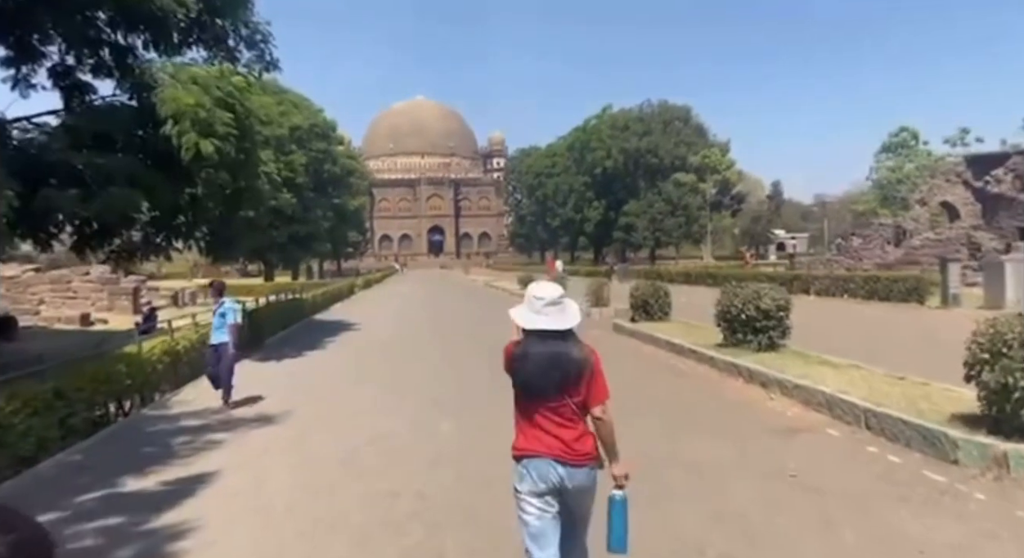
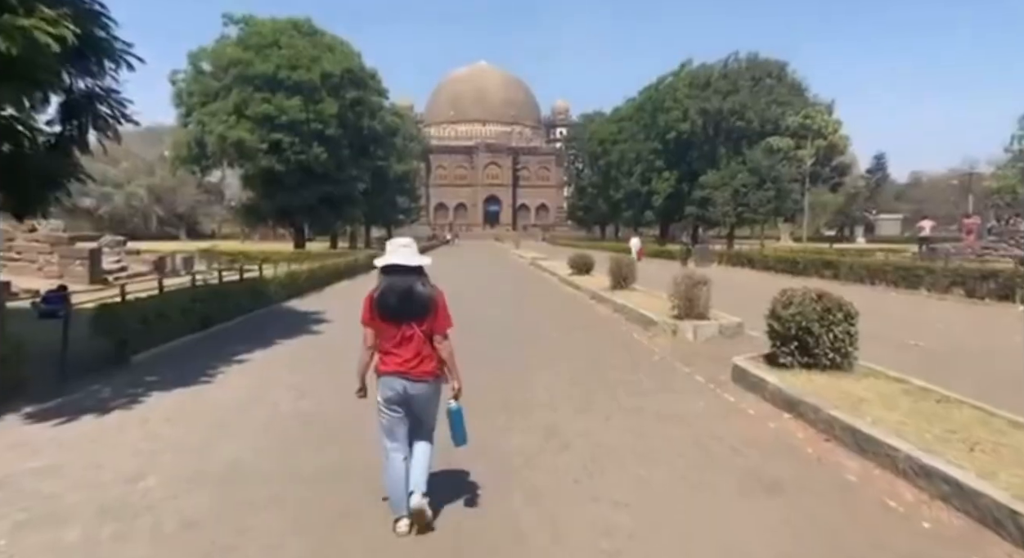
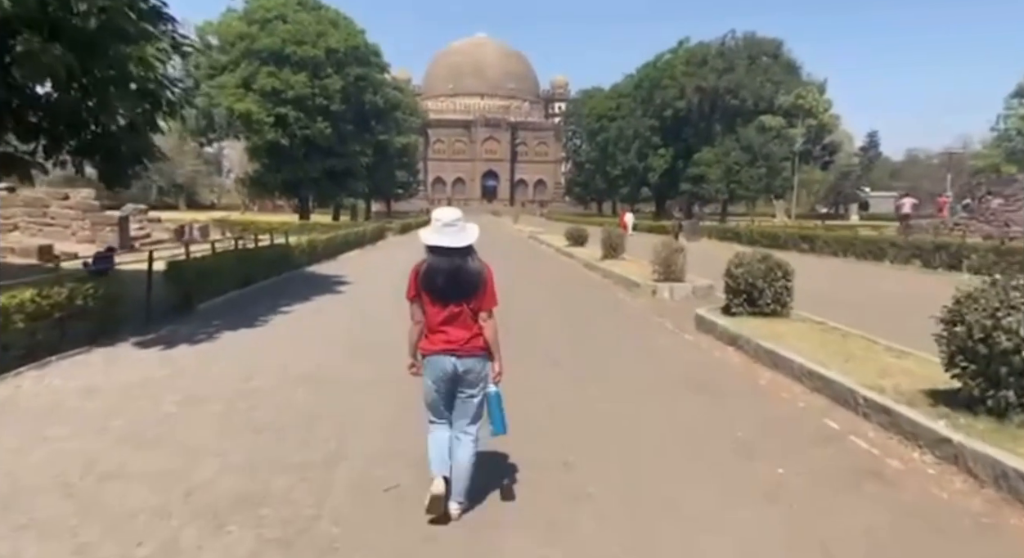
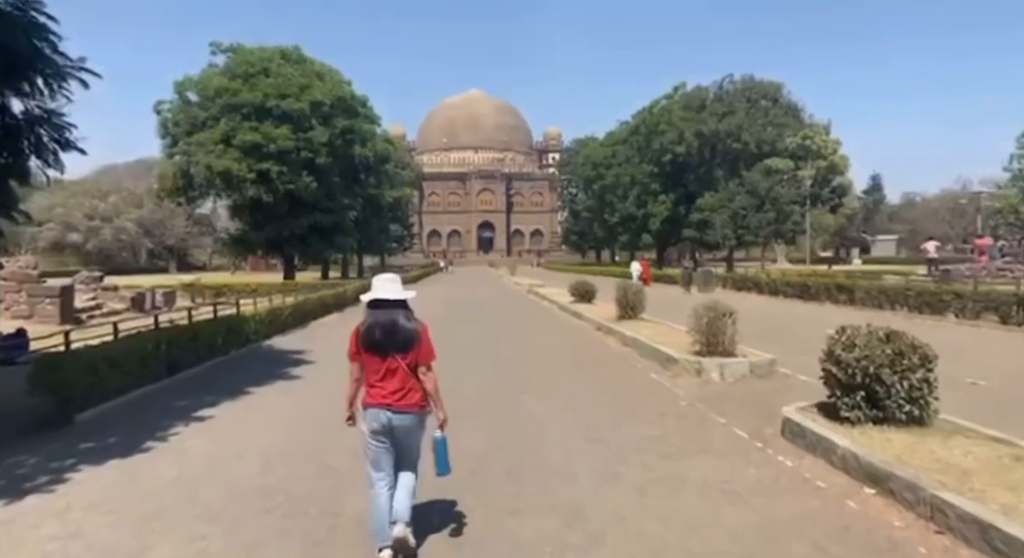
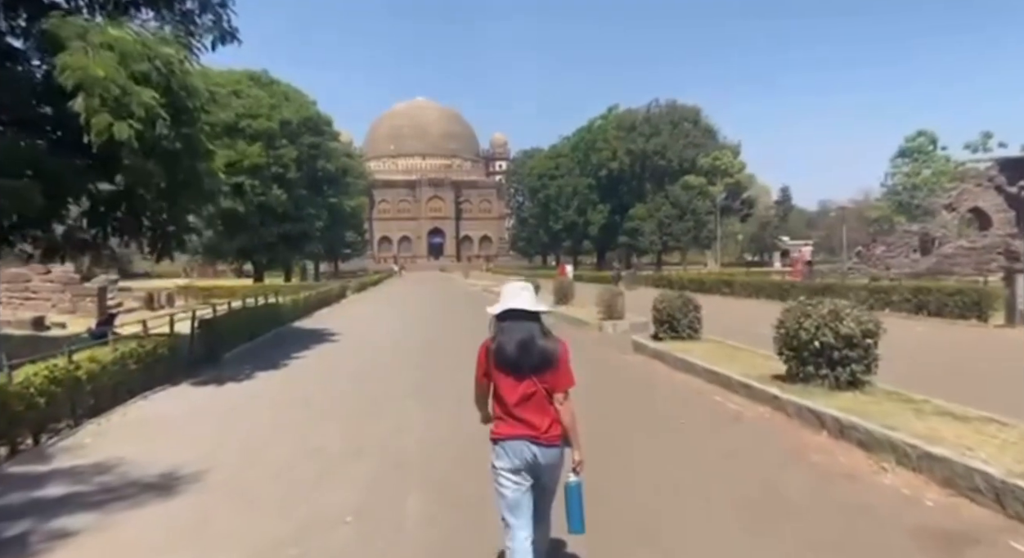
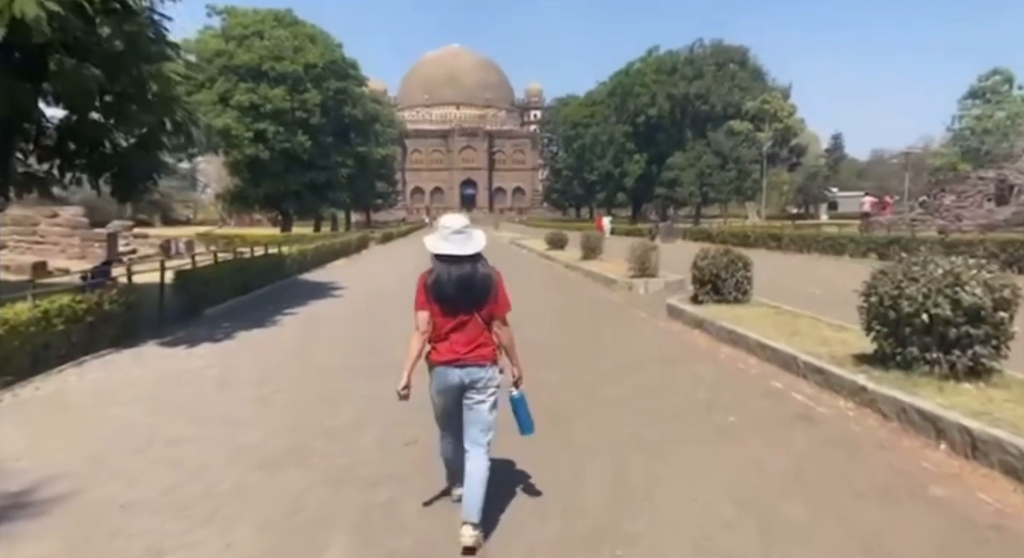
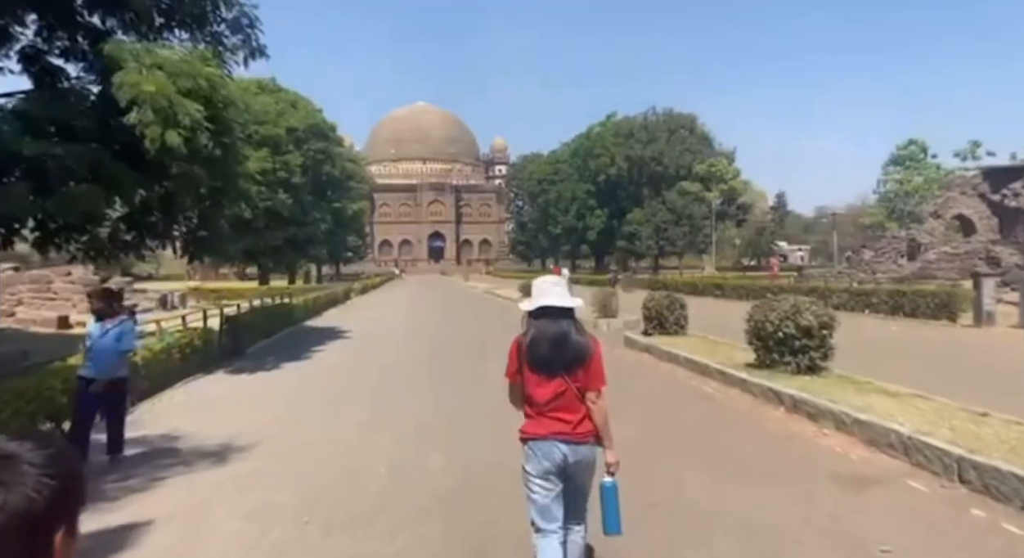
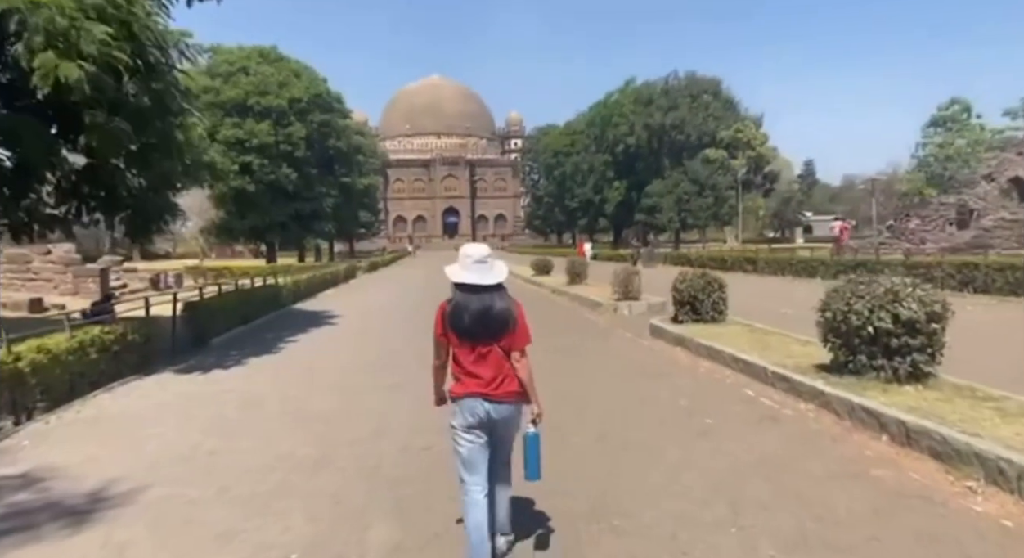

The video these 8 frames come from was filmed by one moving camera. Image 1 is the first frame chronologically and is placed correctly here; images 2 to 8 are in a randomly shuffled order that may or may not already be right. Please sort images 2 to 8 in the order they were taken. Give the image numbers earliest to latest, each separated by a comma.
7, 5, 8, 6, 3, 2, 4
